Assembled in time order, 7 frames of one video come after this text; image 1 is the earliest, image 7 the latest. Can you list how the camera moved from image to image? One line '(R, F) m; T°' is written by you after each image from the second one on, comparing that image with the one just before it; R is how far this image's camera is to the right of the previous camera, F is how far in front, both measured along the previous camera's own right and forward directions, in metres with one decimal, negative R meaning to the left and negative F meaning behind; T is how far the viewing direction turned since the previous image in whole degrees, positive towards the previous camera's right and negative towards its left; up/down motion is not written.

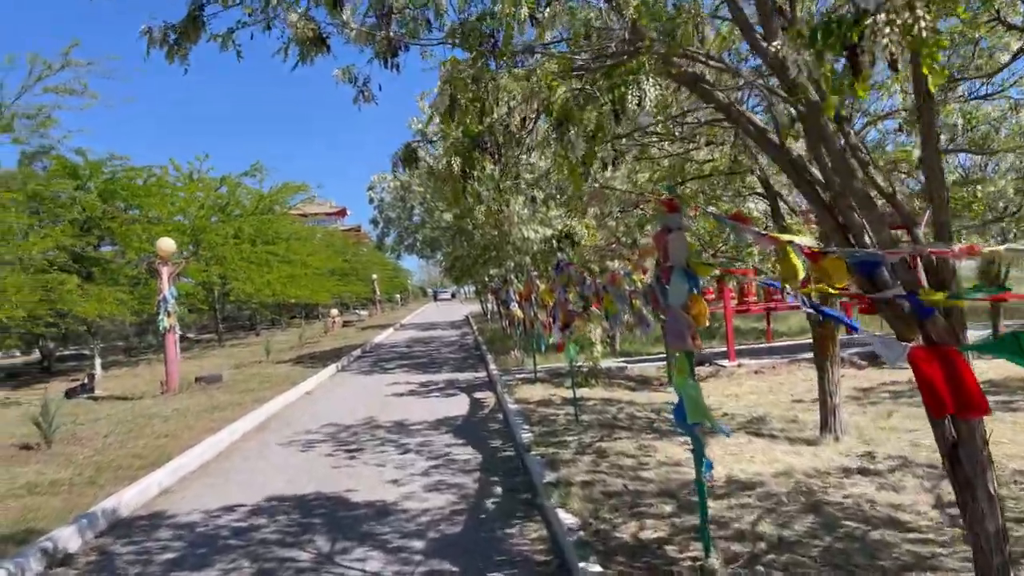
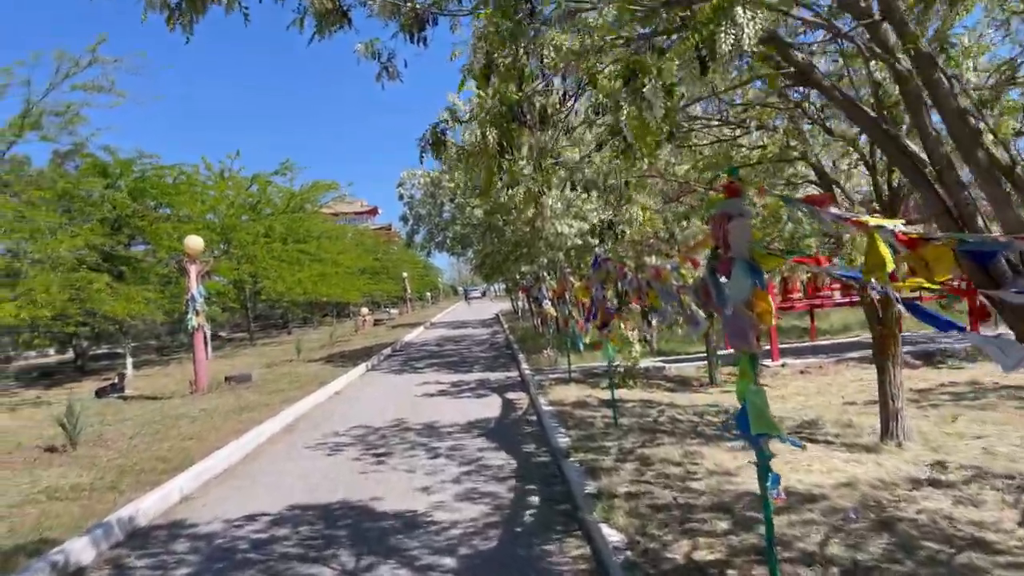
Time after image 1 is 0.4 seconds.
(0.0, +0.4) m; -2°
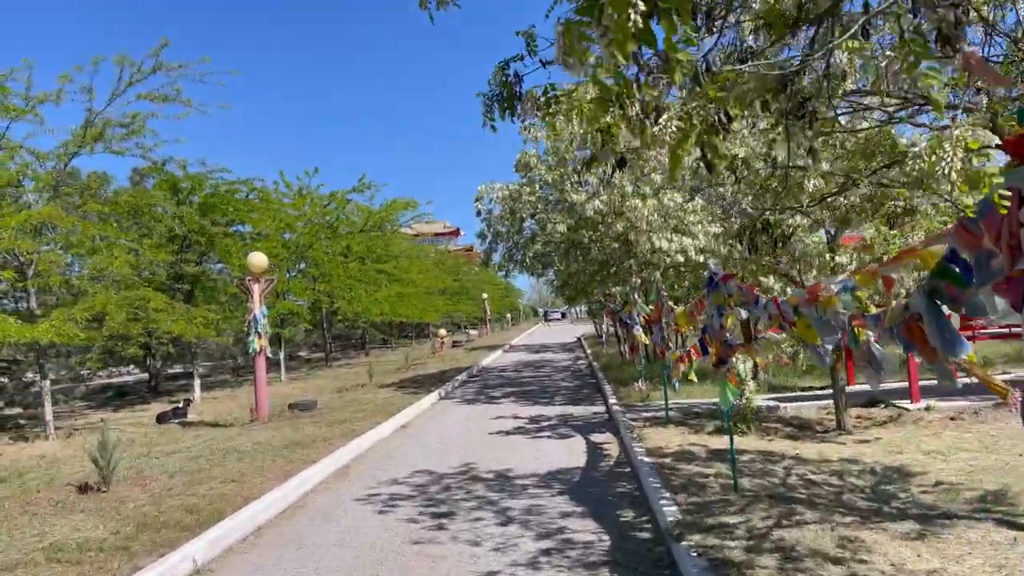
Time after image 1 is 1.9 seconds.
(-0.1, +1.5) m; -6°
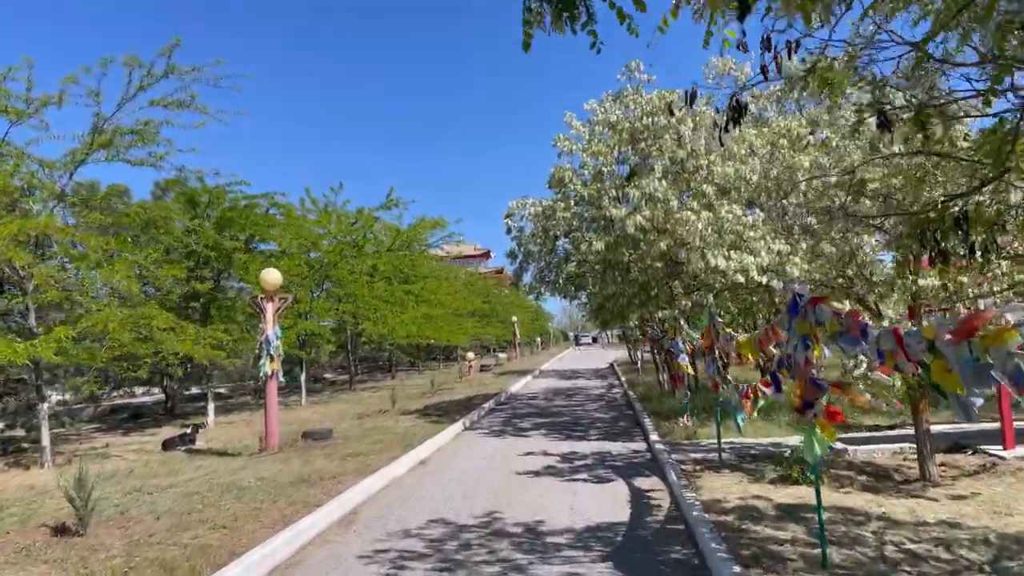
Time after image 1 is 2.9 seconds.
(0.0, +1.1) m; -2°
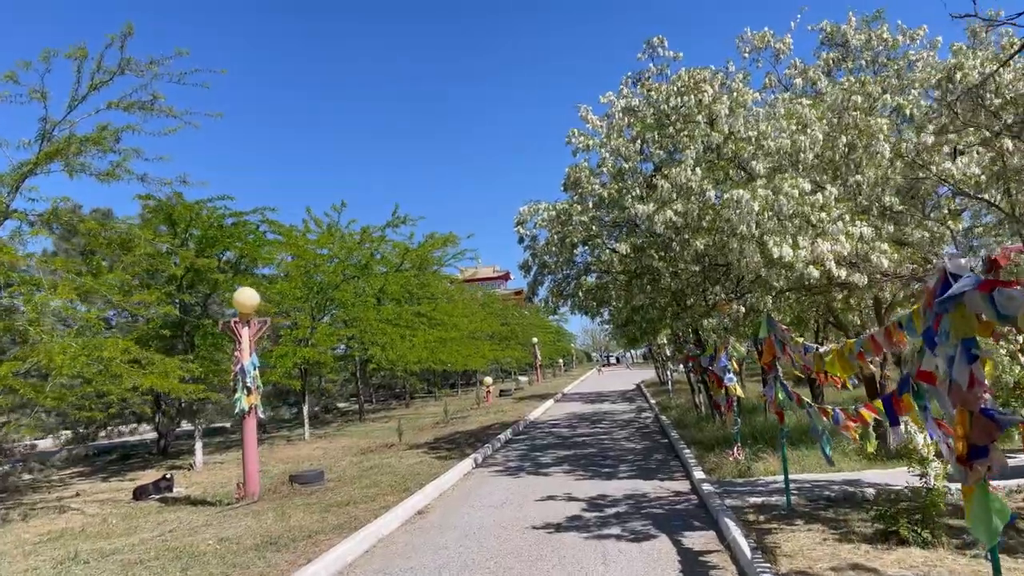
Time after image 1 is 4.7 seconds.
(+0.1, +1.8) m; -1°
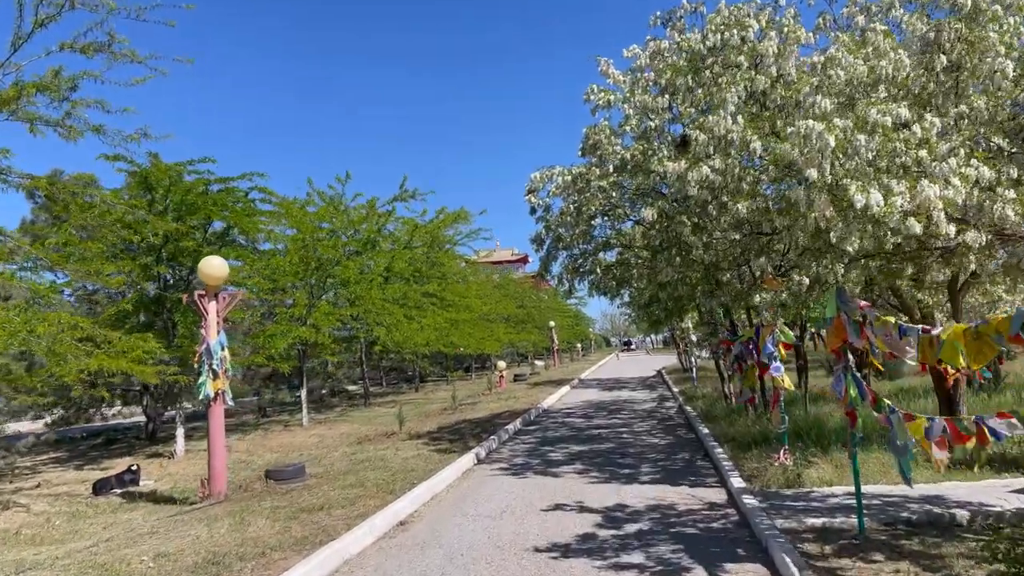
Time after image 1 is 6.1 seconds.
(+0.2, +1.5) m; -1°
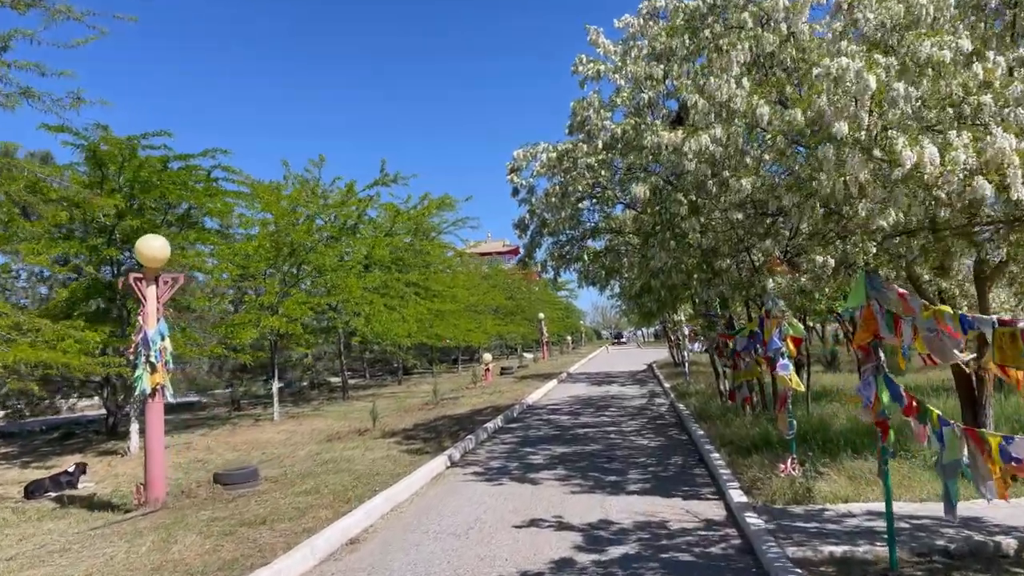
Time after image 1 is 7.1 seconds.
(+0.2, +1.0) m; +1°
